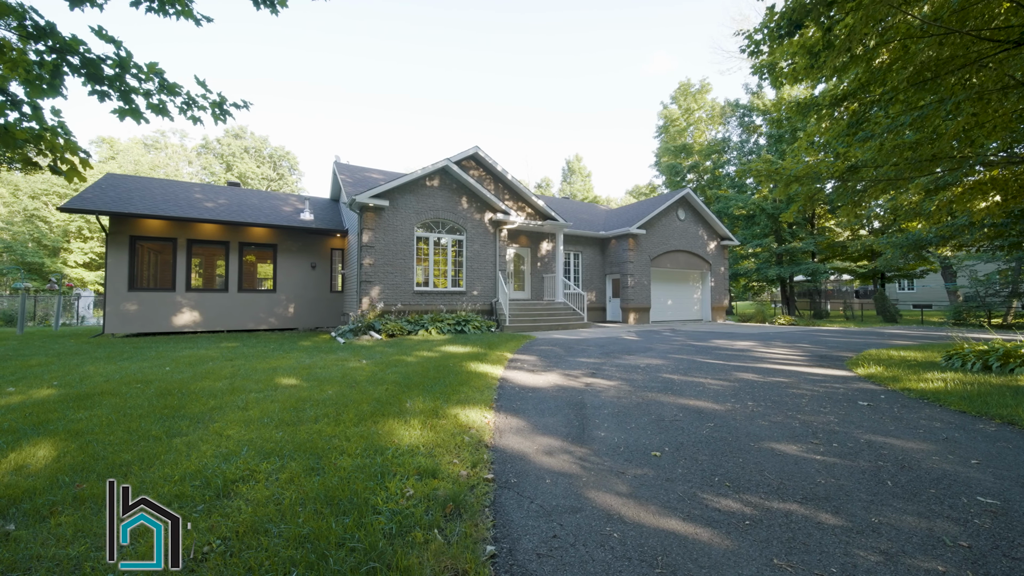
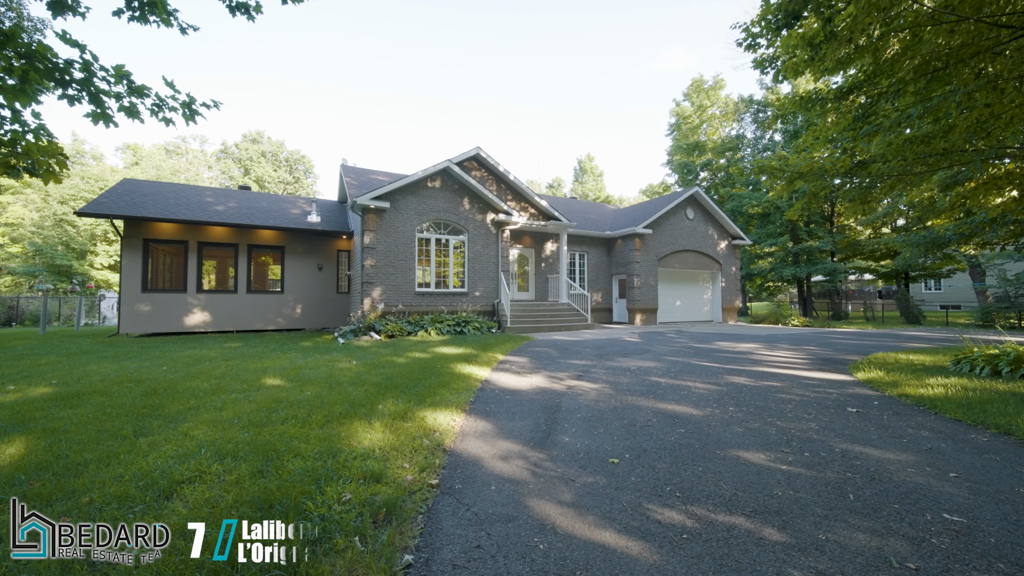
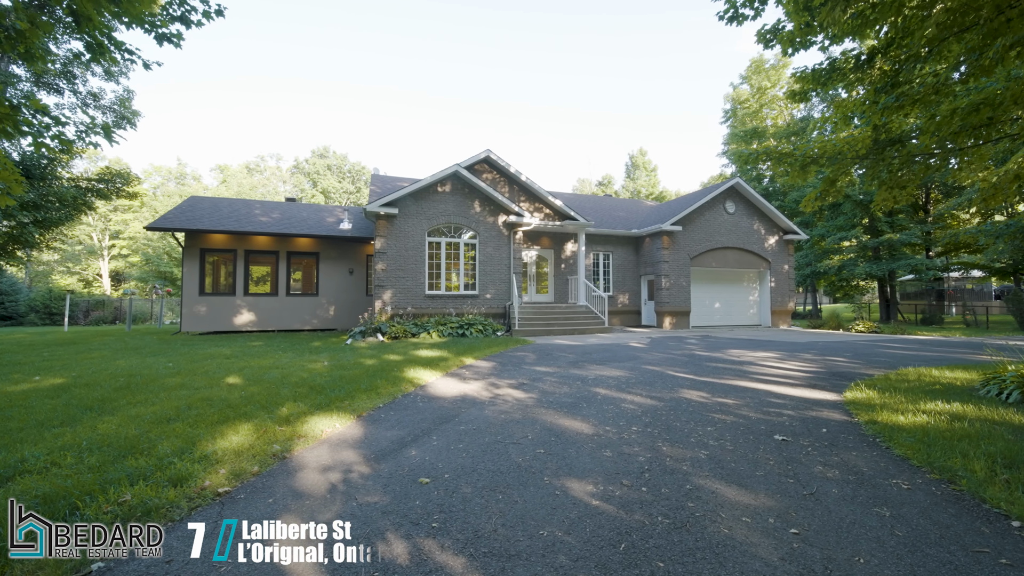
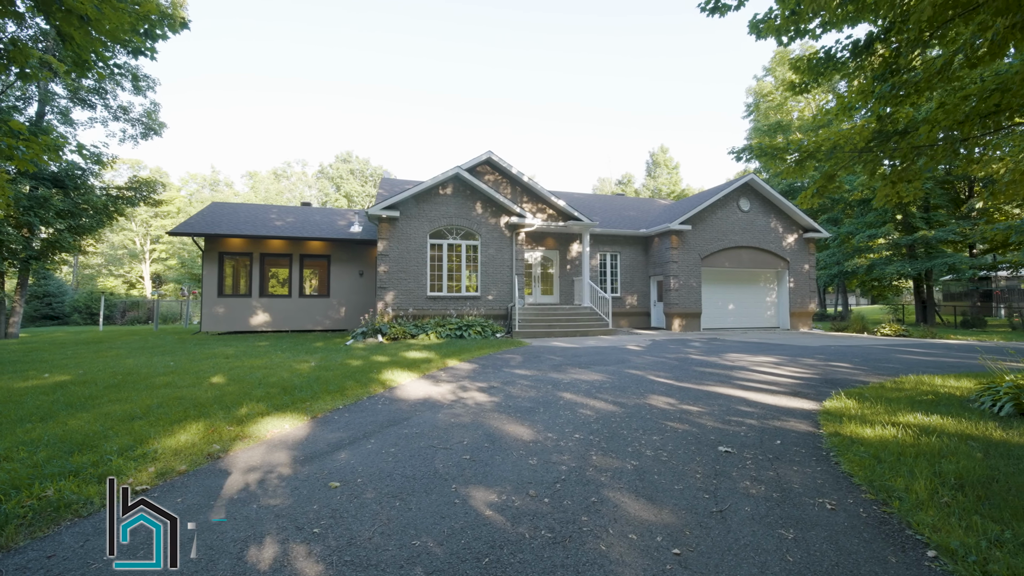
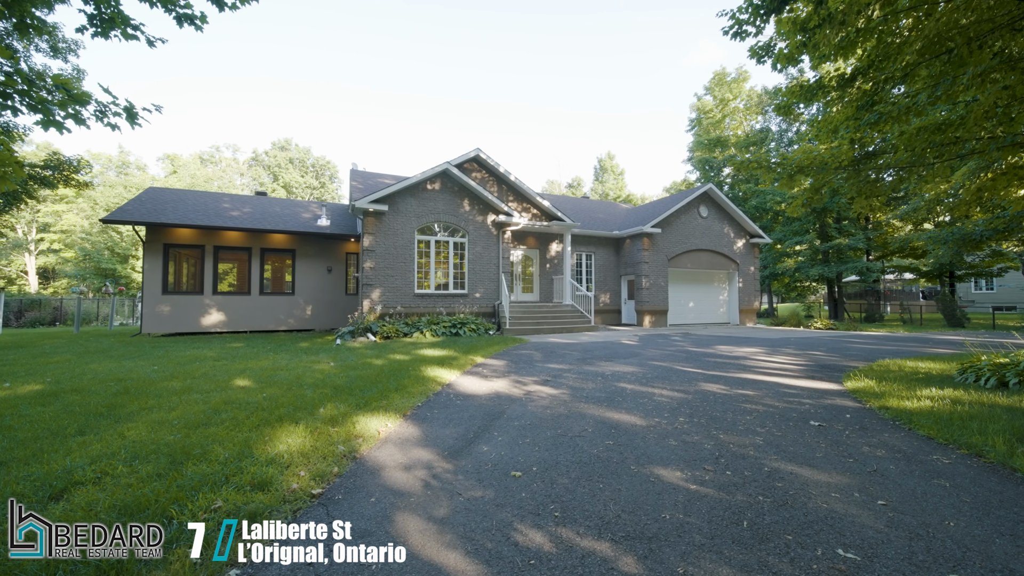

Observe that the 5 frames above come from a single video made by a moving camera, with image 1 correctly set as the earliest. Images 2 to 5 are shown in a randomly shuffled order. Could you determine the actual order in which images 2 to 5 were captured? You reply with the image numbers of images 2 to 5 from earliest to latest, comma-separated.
2, 5, 3, 4
